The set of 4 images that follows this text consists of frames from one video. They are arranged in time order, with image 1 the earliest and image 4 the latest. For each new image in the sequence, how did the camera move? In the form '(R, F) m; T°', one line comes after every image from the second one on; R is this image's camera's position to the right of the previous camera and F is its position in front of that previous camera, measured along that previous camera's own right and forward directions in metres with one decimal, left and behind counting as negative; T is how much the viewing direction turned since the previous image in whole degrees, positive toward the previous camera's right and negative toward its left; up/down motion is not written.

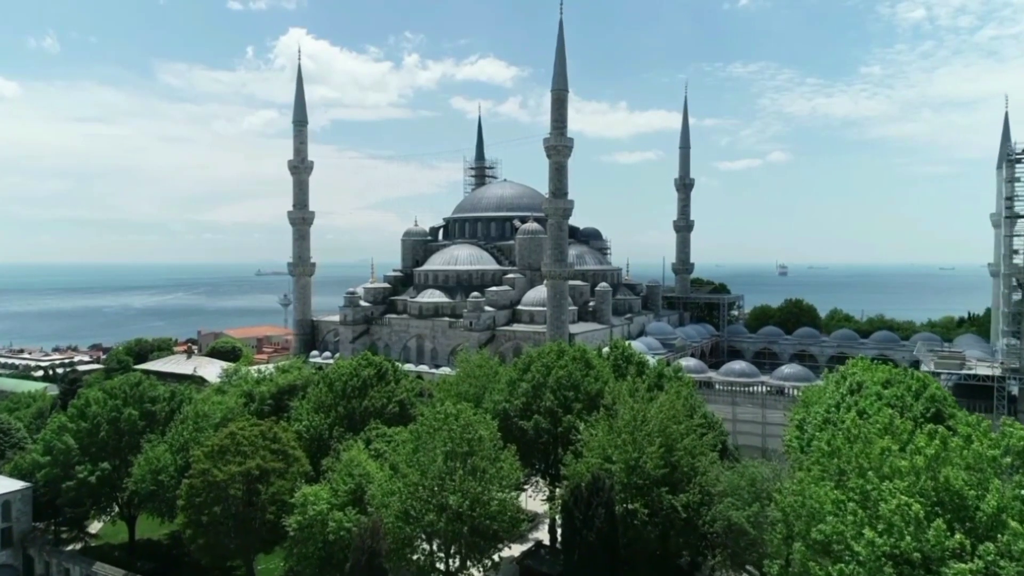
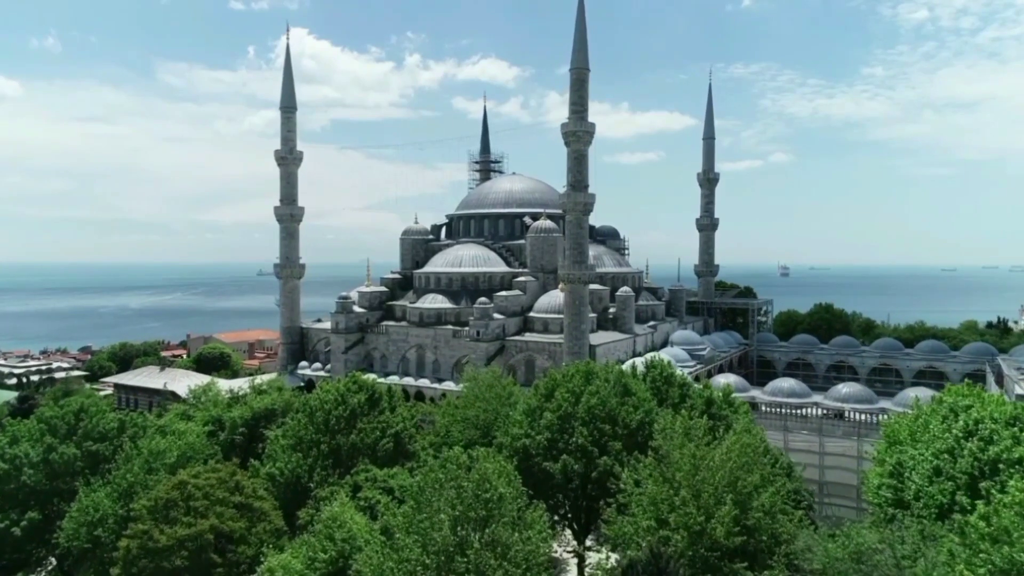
(-0.6, +4.6) m; 0°
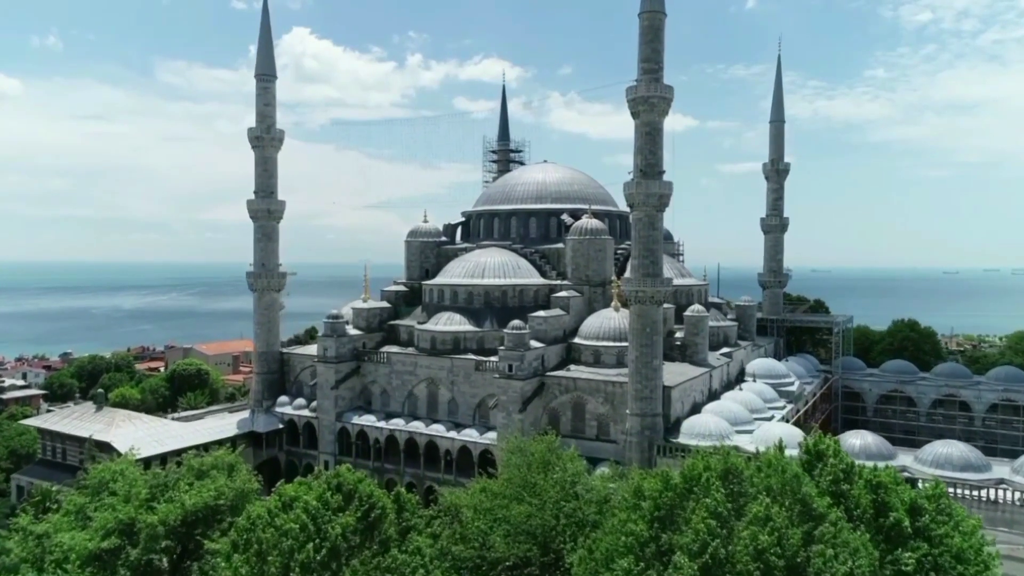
(-1.7, +9.0) m; 0°
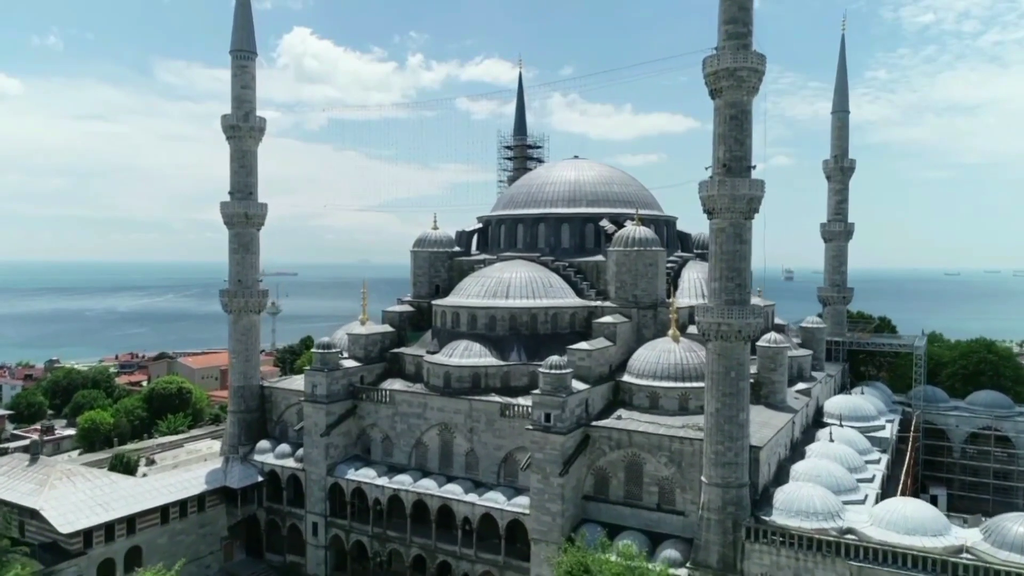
(-1.2, +6.0) m; 0°
